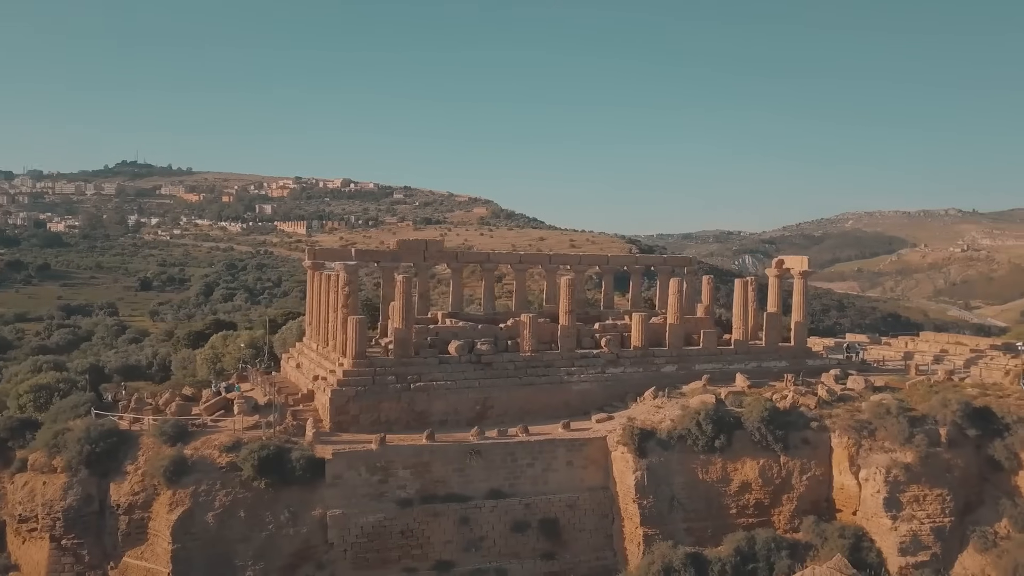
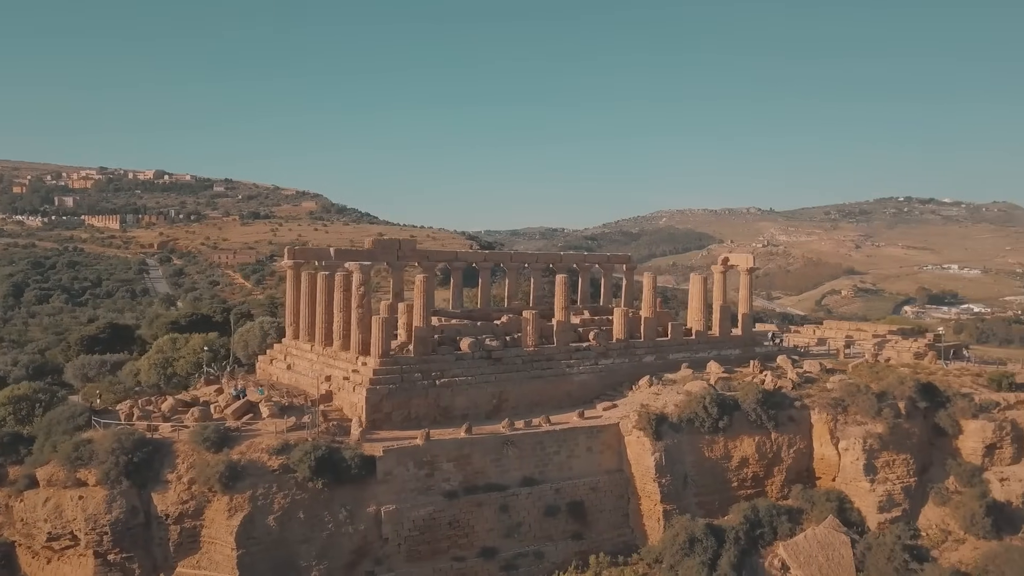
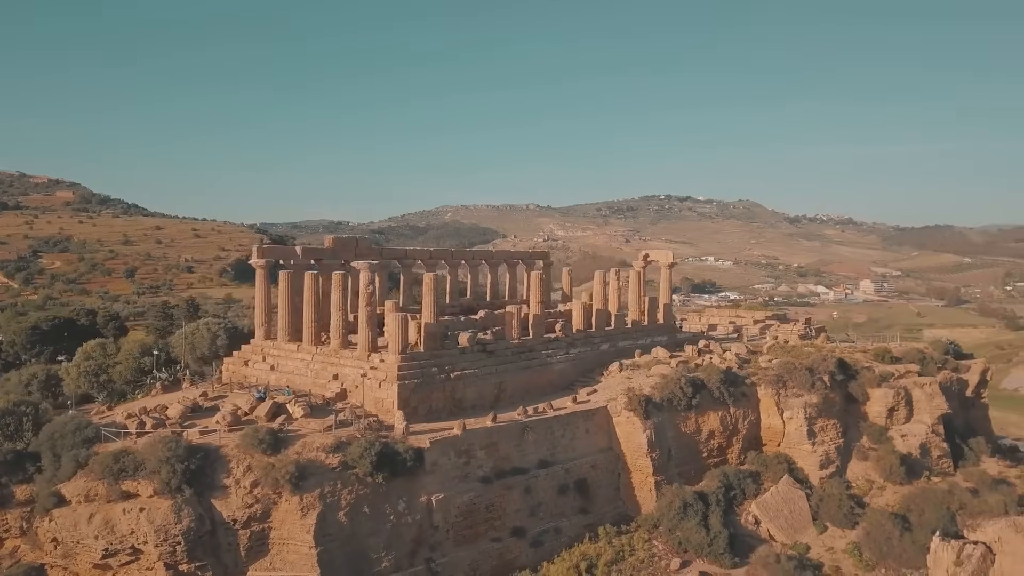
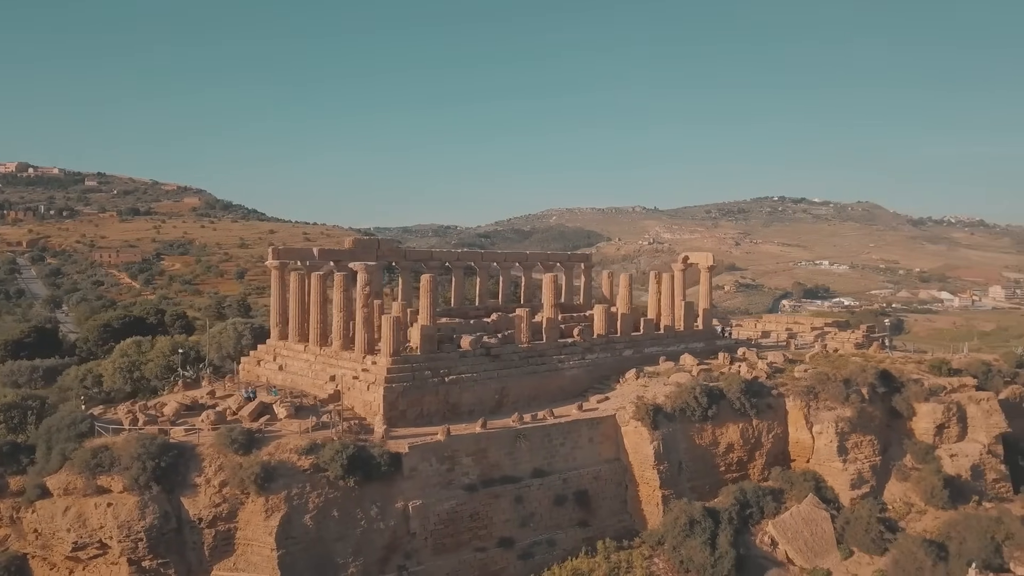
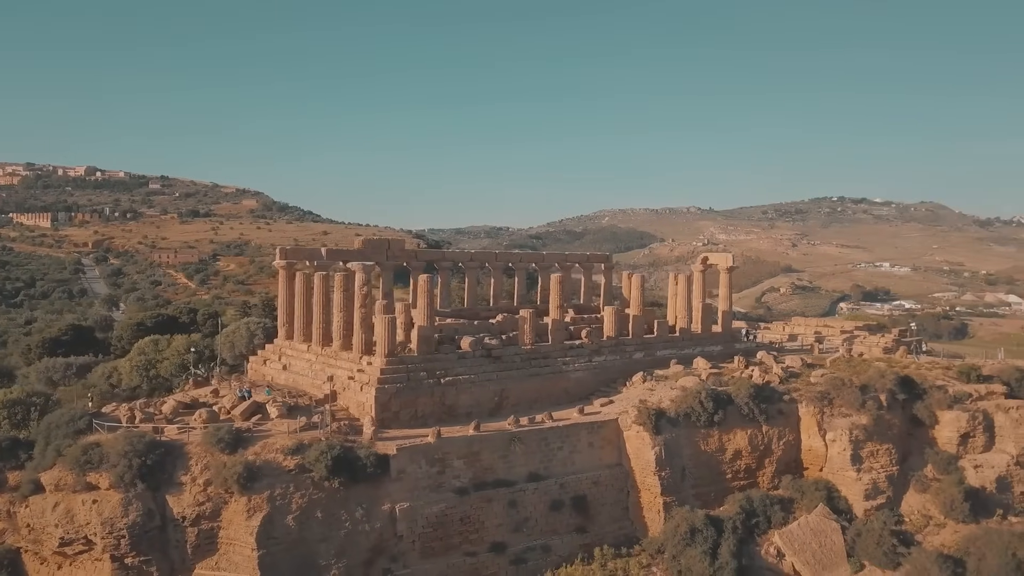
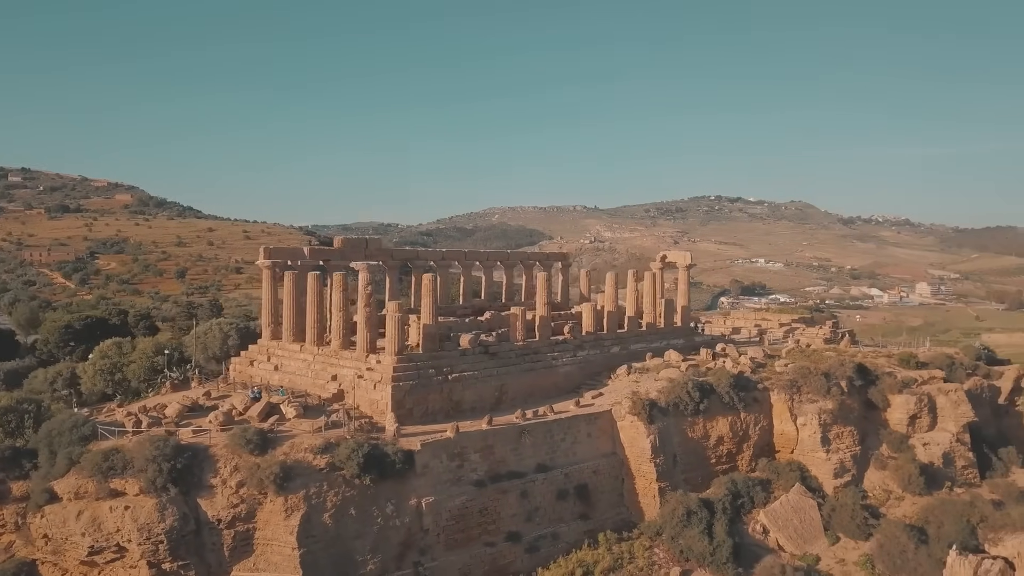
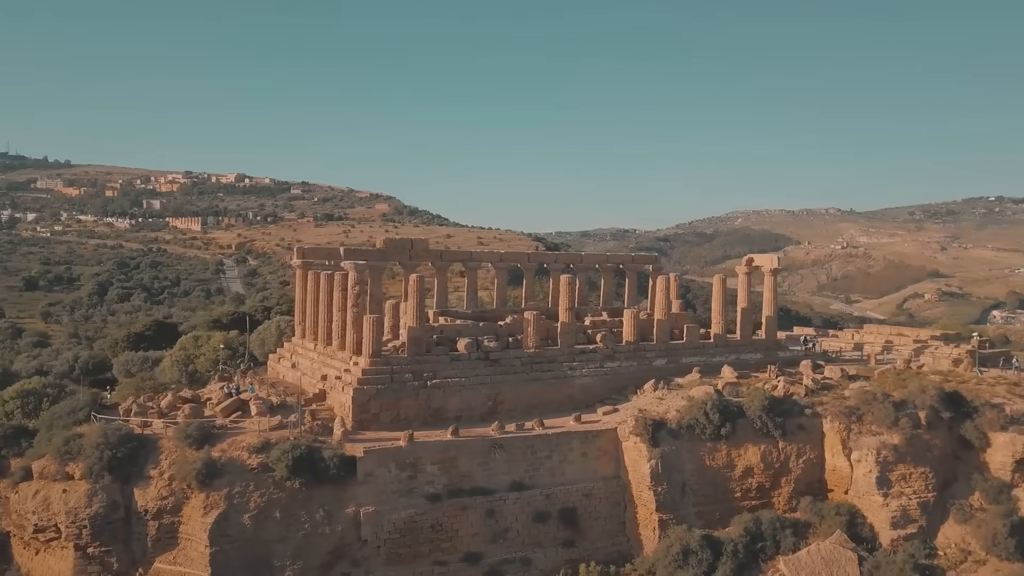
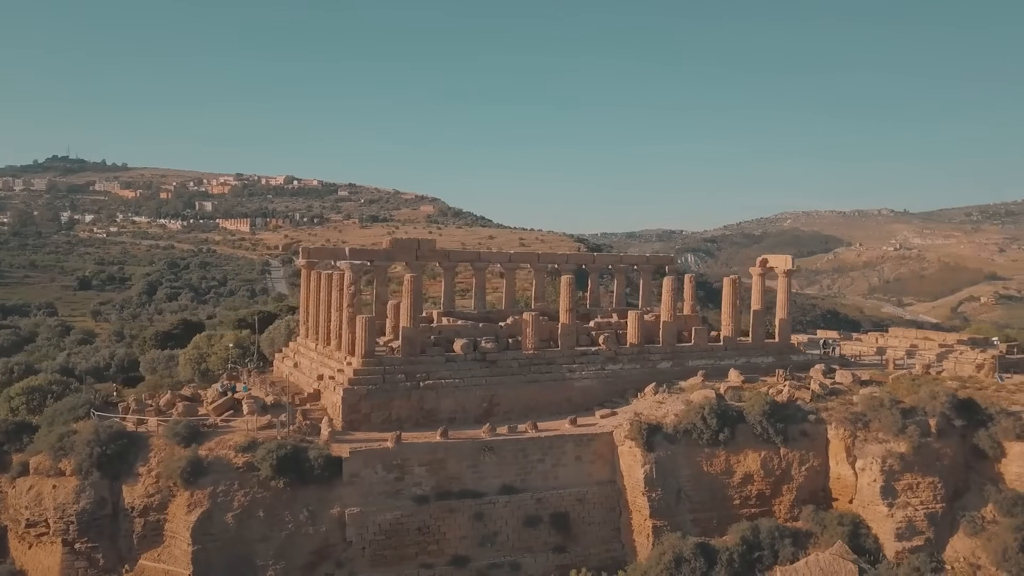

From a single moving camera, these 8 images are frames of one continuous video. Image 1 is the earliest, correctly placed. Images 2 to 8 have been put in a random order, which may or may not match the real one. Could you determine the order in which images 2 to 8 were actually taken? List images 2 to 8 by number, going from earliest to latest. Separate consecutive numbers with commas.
8, 7, 2, 5, 4, 6, 3
